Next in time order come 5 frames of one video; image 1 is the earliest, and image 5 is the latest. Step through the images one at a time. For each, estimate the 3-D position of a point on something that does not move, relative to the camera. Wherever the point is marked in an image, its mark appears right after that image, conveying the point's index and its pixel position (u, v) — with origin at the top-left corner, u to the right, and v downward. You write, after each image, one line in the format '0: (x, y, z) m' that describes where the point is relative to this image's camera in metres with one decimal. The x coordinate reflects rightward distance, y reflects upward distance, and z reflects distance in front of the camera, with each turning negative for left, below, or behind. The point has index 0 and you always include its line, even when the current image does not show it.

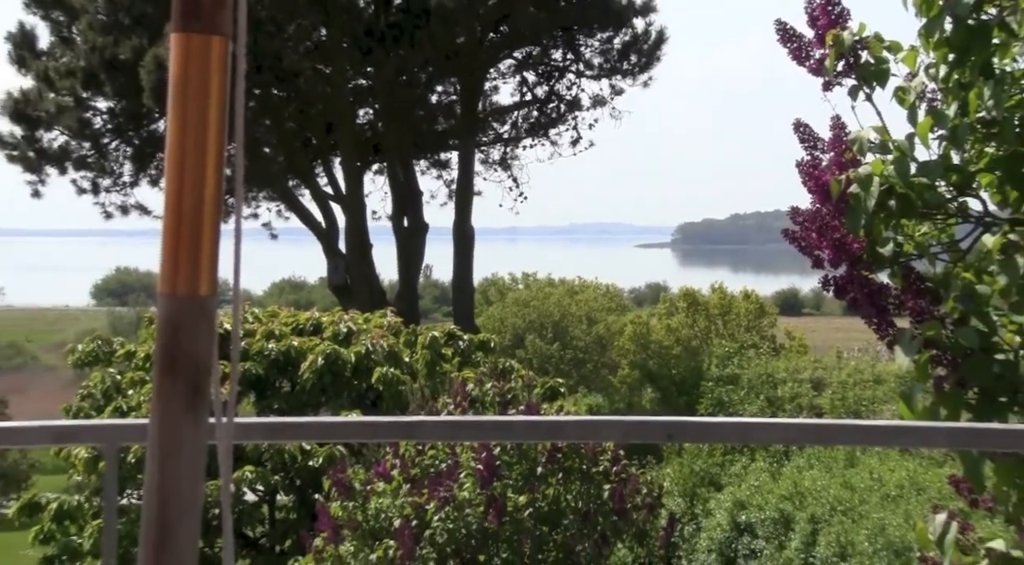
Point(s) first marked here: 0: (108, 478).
0: (-0.9, -0.4, +2.5) m
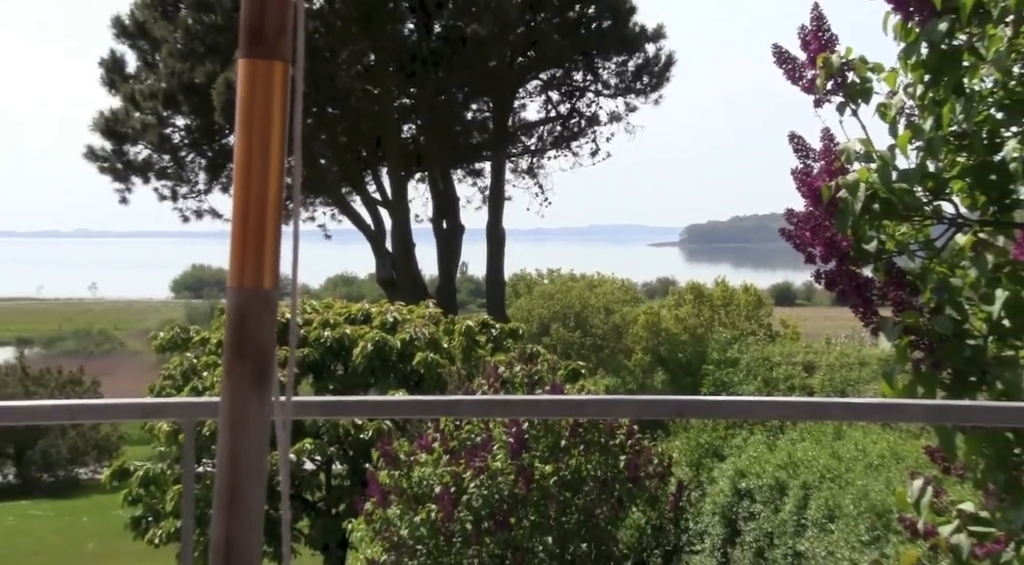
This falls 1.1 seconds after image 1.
0: (-0.9, -0.4, +2.8) m
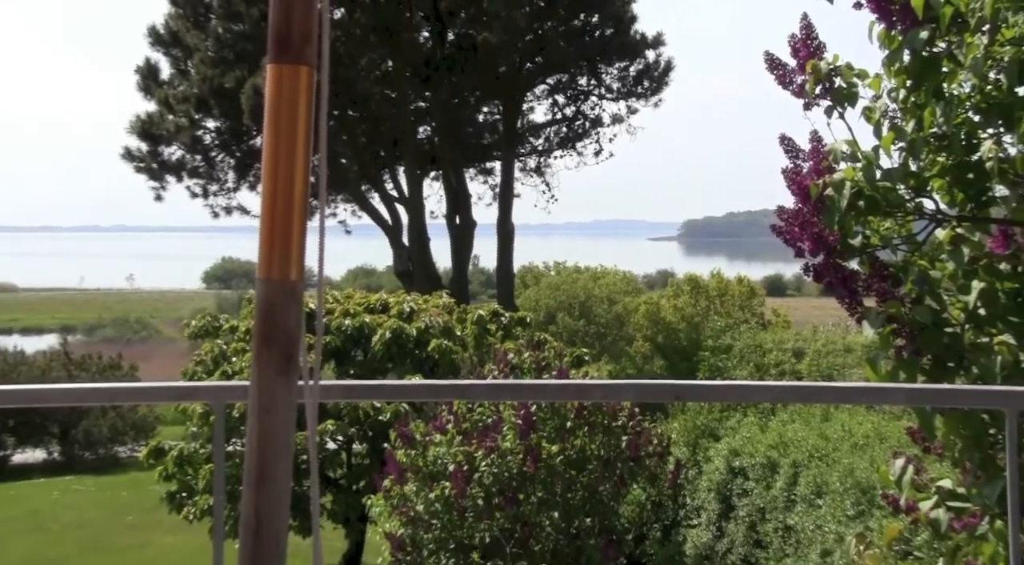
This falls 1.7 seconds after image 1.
0: (-0.8, -0.4, +3.0) m
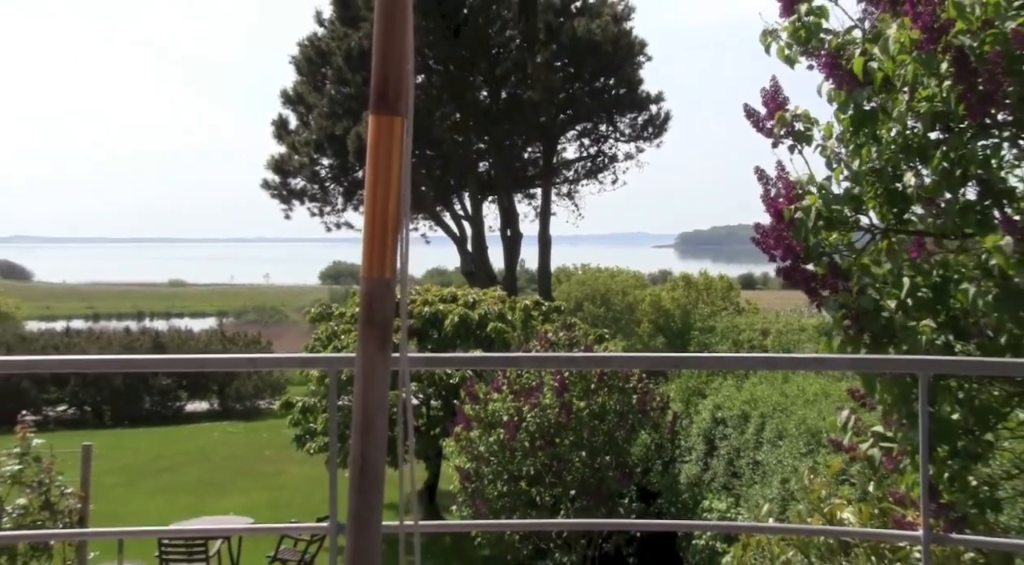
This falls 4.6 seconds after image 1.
0: (-0.7, -0.4, +4.0) m
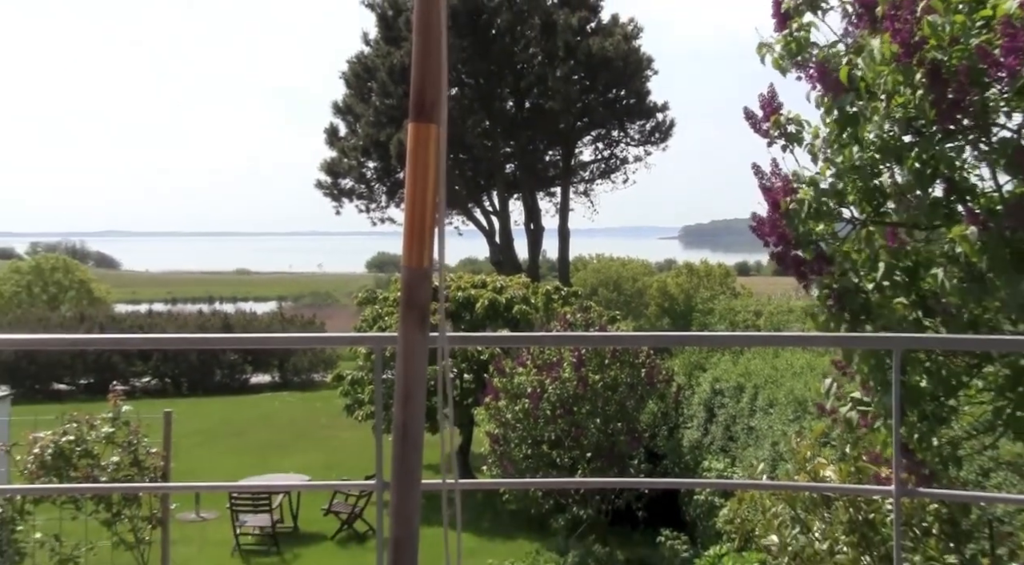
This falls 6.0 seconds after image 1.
0: (-0.6, -0.4, +4.6) m
